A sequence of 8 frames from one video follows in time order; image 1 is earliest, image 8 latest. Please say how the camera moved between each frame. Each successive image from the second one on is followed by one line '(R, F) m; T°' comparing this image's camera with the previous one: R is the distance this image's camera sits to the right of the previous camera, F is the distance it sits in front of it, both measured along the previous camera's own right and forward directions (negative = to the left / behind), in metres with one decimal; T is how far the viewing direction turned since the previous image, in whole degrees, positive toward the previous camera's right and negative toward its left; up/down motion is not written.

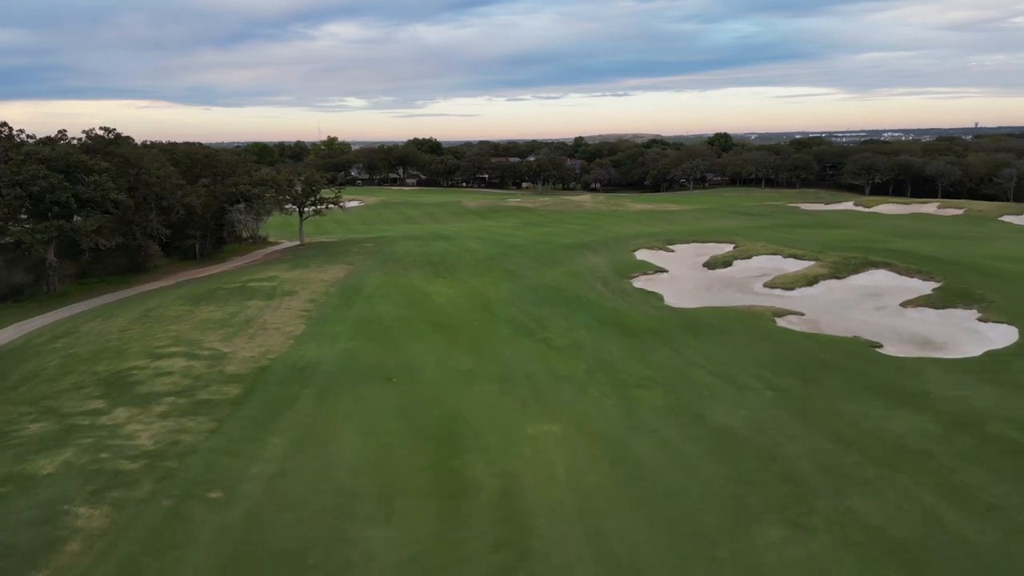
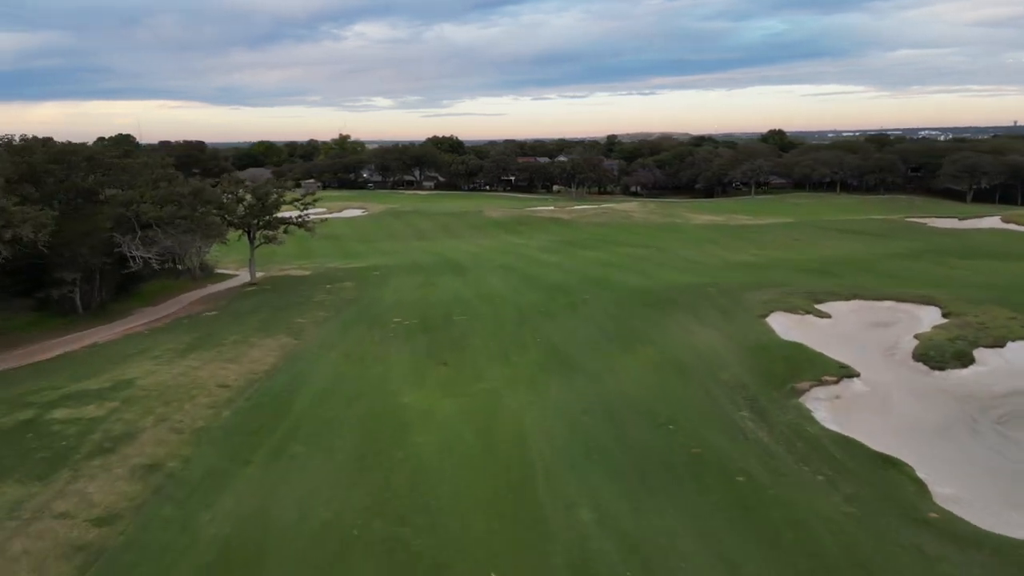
(-0.6, +12.2) m; -2°
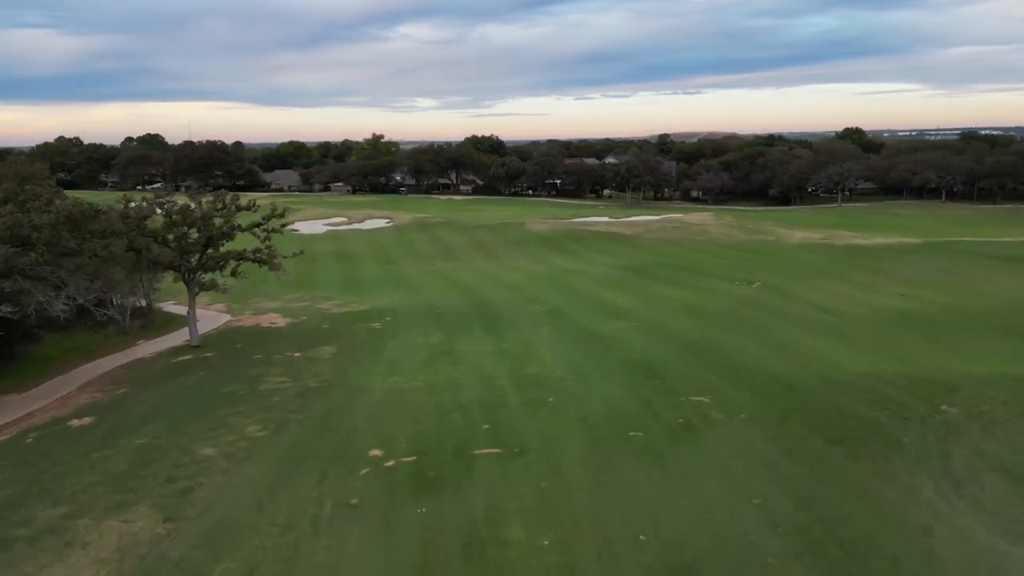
(-0.5, +9.3) m; -3°
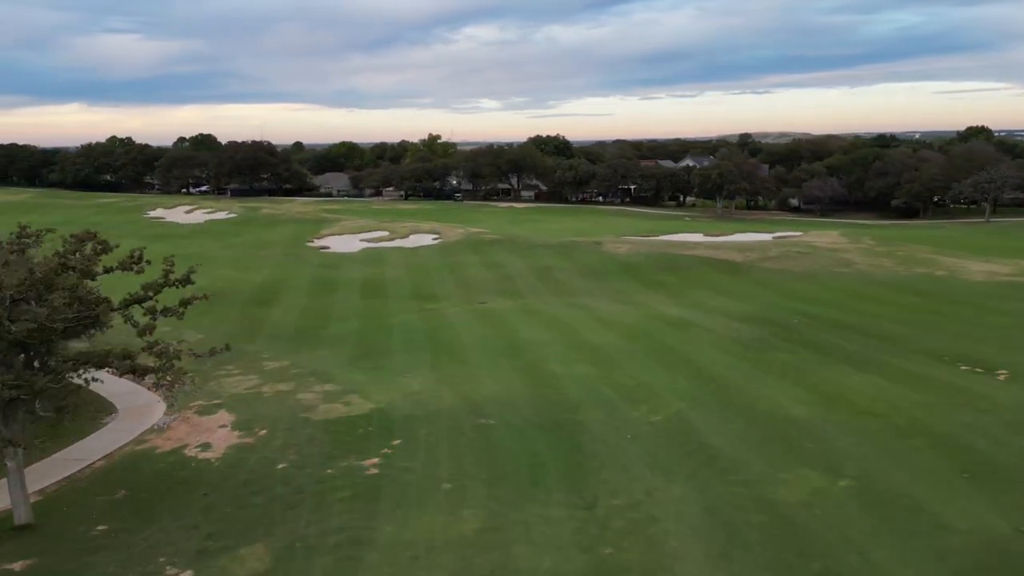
(-0.8, +9.8) m; -5°
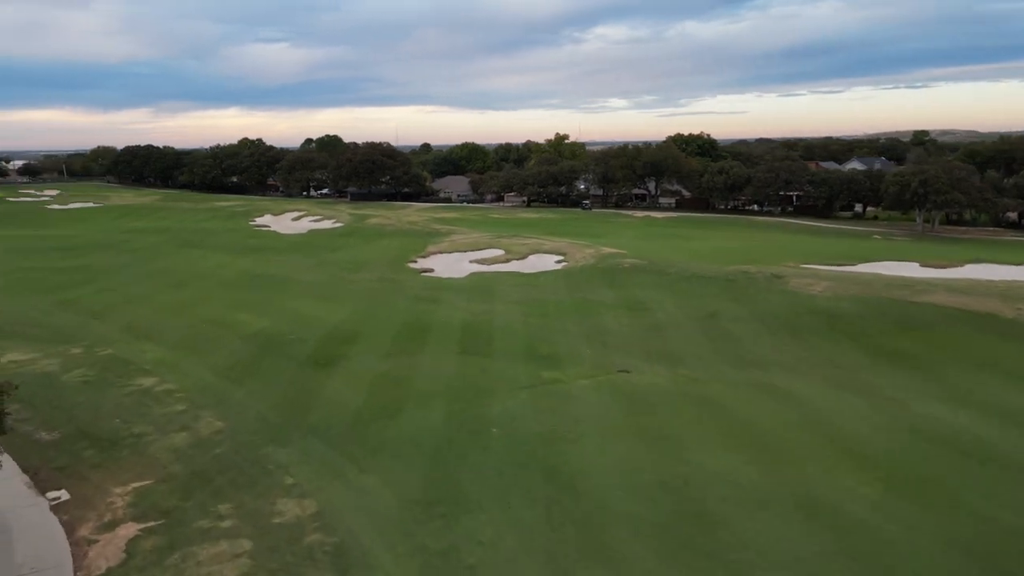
(-1.1, +9.0) m; -10°
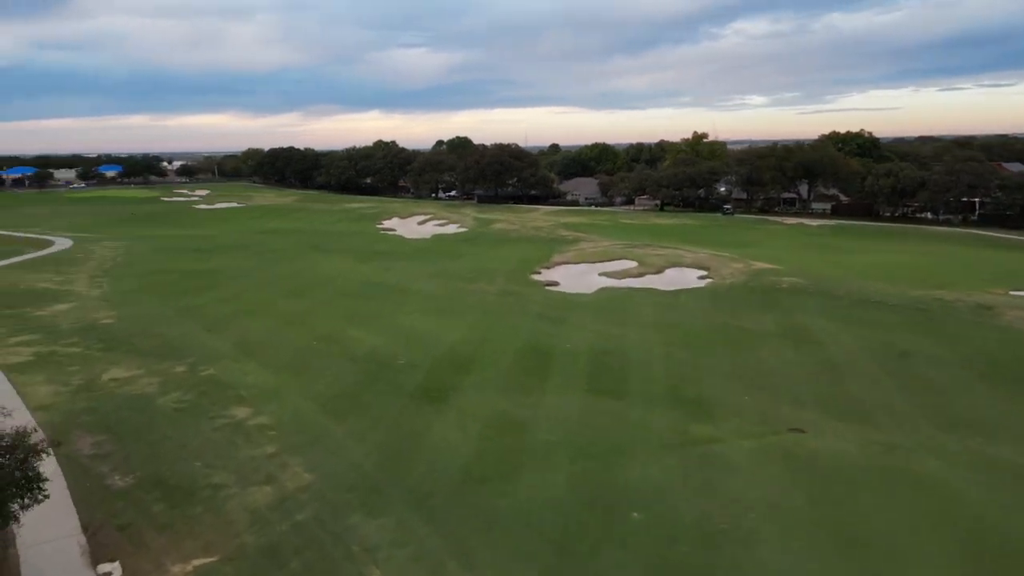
(-0.5, +3.5) m; -10°
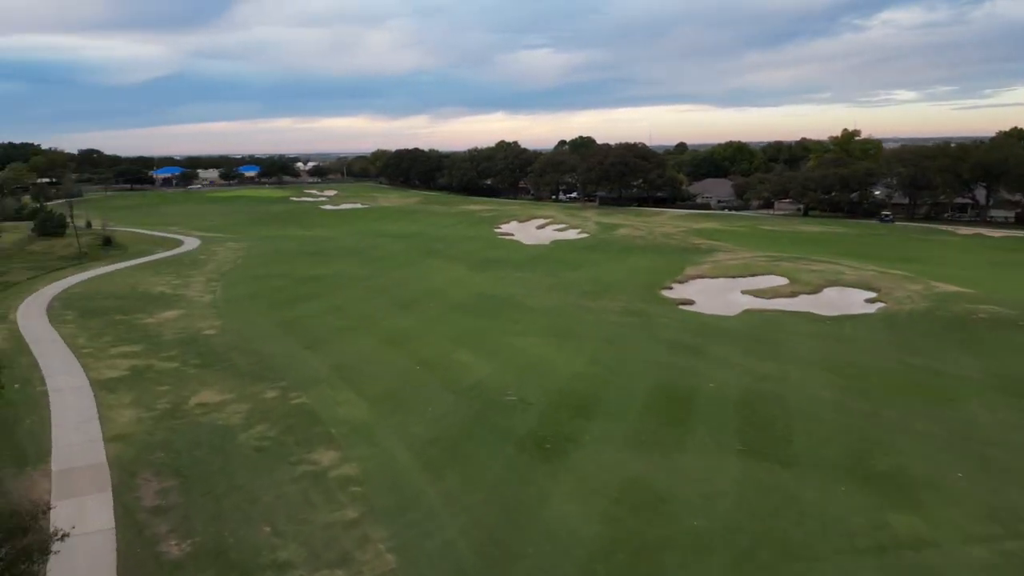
(-0.4, +3.4) m; -10°
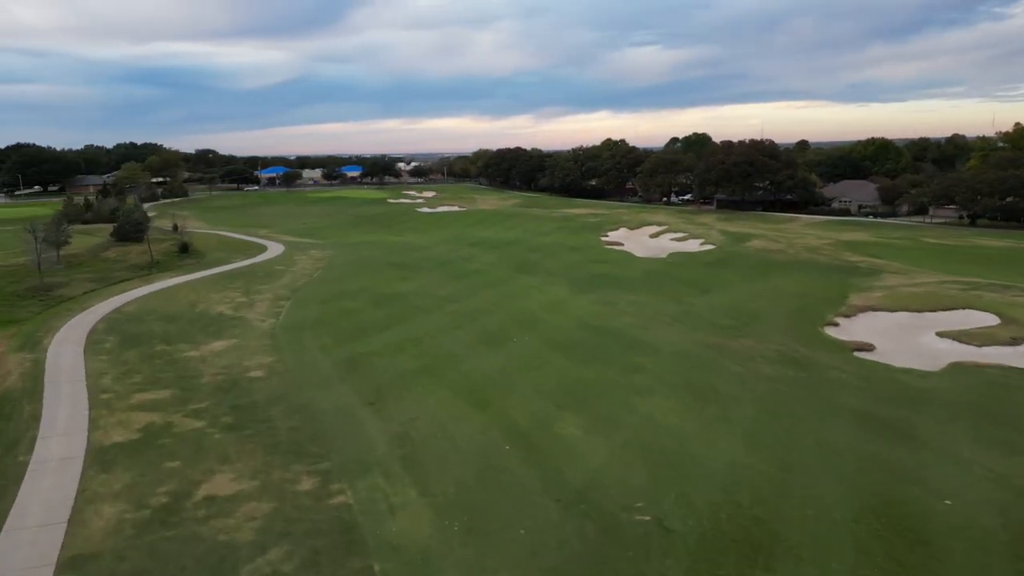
(-0.7, +5.9) m; -8°
